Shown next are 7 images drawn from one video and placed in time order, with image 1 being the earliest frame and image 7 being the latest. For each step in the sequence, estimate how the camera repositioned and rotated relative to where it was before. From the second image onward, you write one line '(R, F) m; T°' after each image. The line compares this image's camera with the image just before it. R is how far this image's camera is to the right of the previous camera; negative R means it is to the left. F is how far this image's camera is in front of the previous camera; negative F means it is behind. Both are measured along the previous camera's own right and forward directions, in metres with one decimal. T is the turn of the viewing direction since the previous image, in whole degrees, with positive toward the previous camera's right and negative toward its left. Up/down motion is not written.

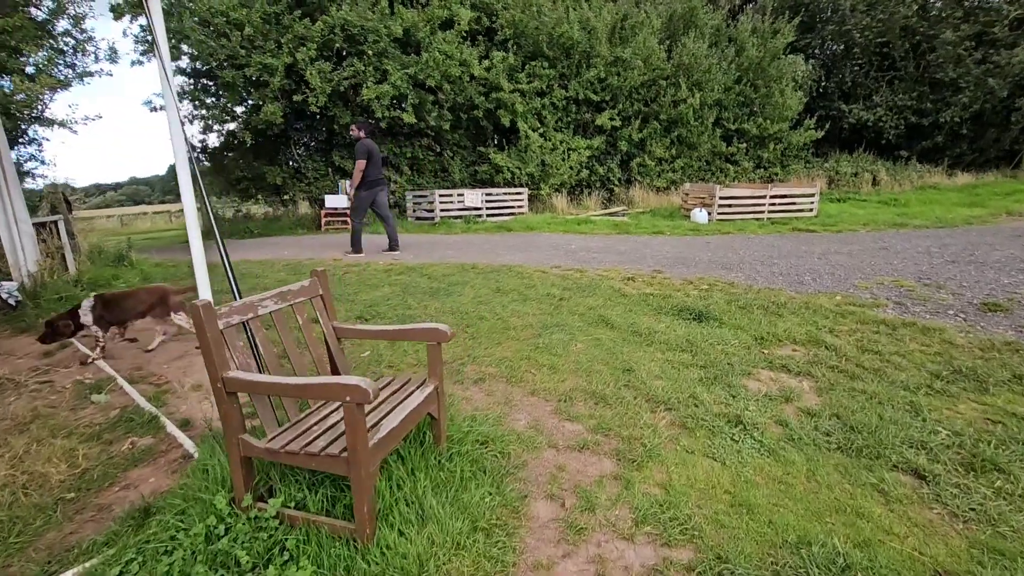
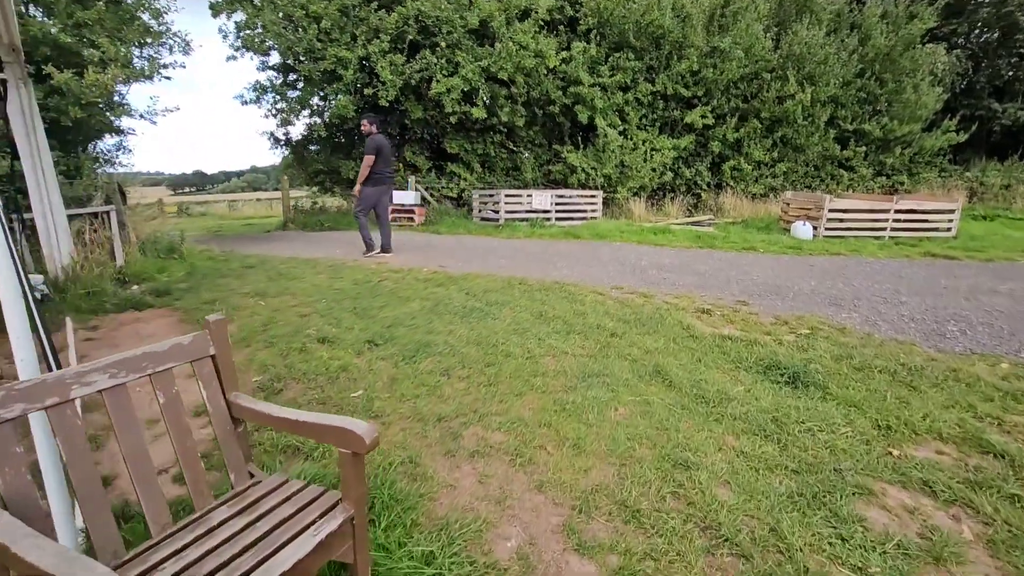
(+0.3, +1.0) m; -9°
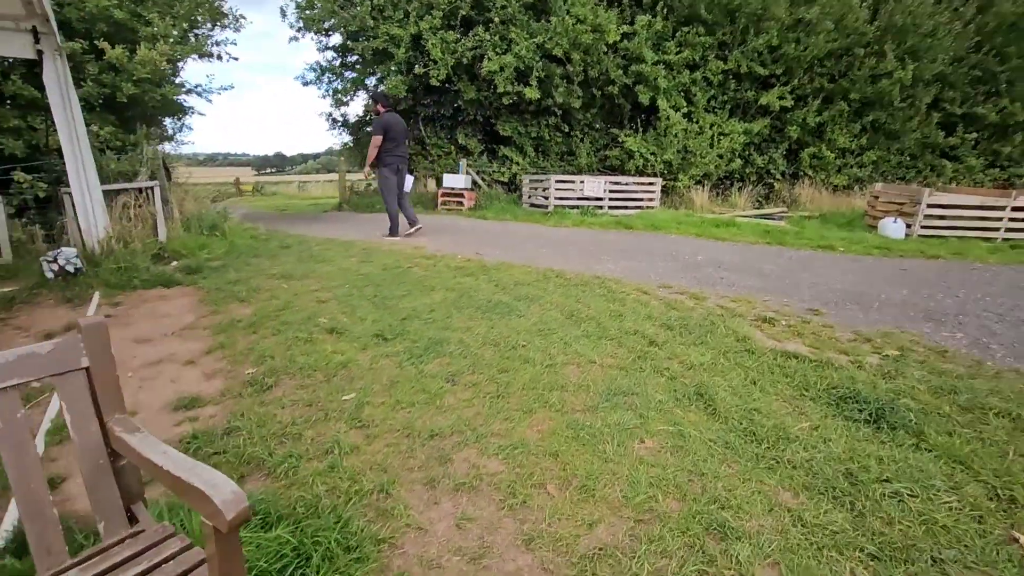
(+0.3, +0.5) m; -7°
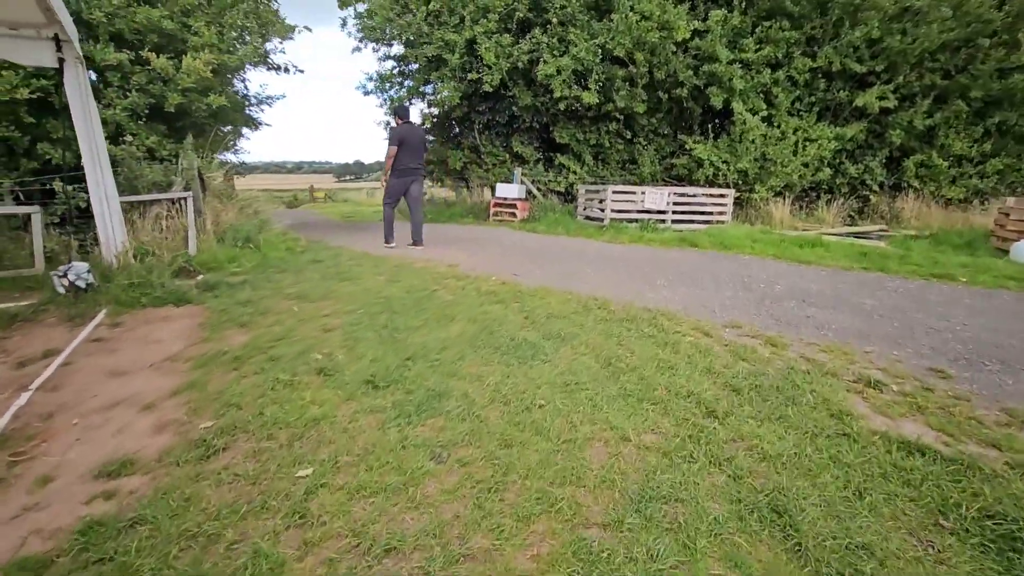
(+0.3, +0.8) m; -7°
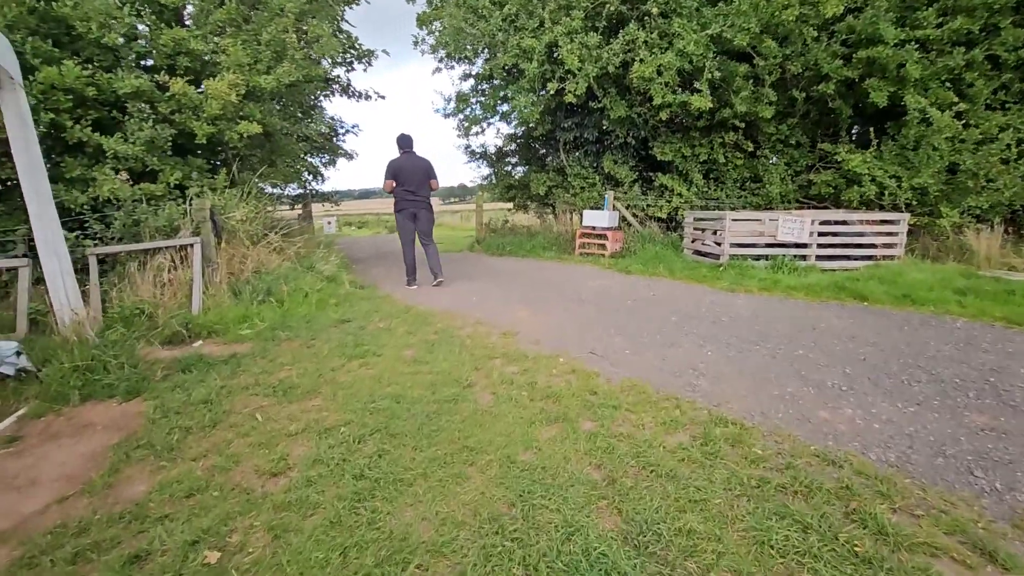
(+0.2, +2.0) m; -11°
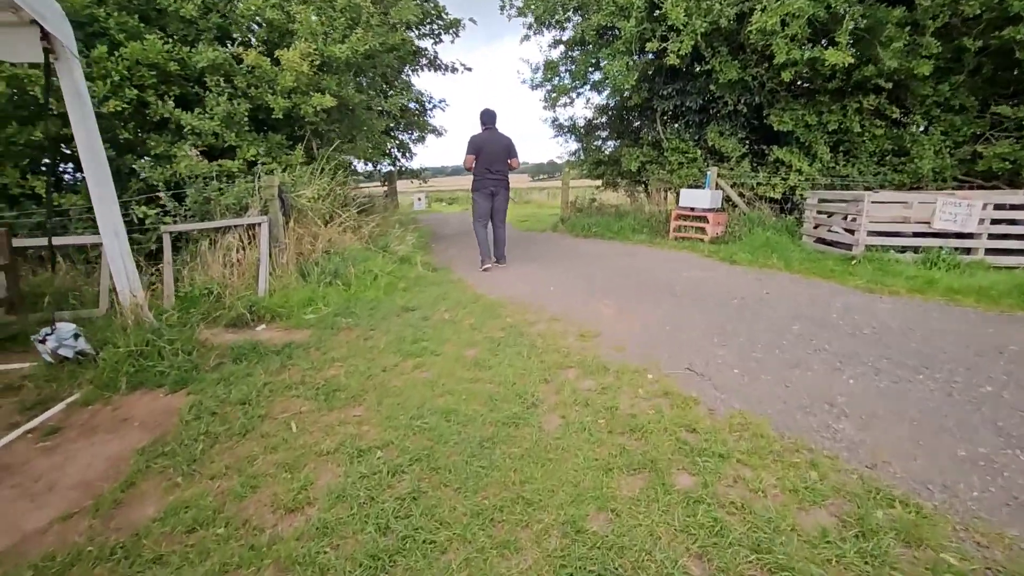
(0.0, +0.7) m; -10°
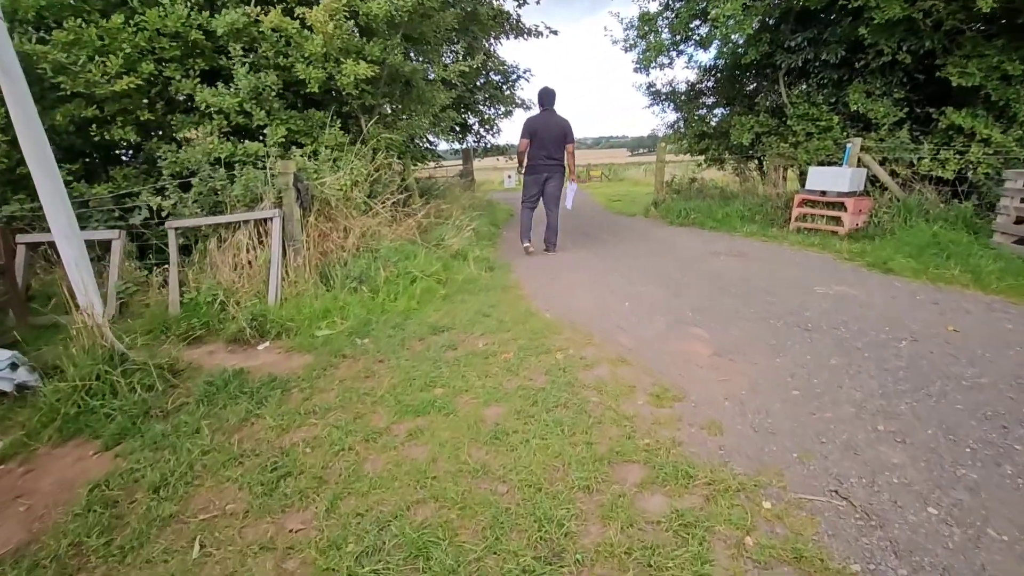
(+0.3, +1.3) m; -11°
